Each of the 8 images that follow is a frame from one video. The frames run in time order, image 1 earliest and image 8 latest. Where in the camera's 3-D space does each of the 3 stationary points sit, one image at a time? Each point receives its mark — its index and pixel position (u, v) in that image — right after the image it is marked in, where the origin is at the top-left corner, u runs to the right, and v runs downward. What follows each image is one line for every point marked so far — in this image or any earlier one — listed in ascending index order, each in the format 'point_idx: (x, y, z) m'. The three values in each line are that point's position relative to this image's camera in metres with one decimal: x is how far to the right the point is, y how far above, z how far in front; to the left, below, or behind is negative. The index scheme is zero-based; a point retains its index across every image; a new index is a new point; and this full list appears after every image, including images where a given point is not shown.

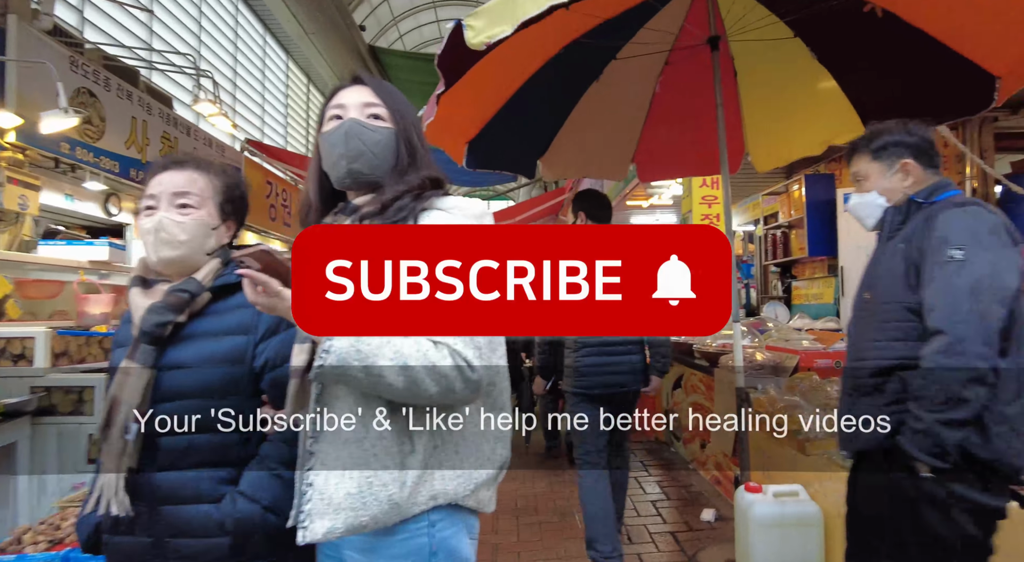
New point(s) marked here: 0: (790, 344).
0: (+1.6, -0.4, +3.5) m
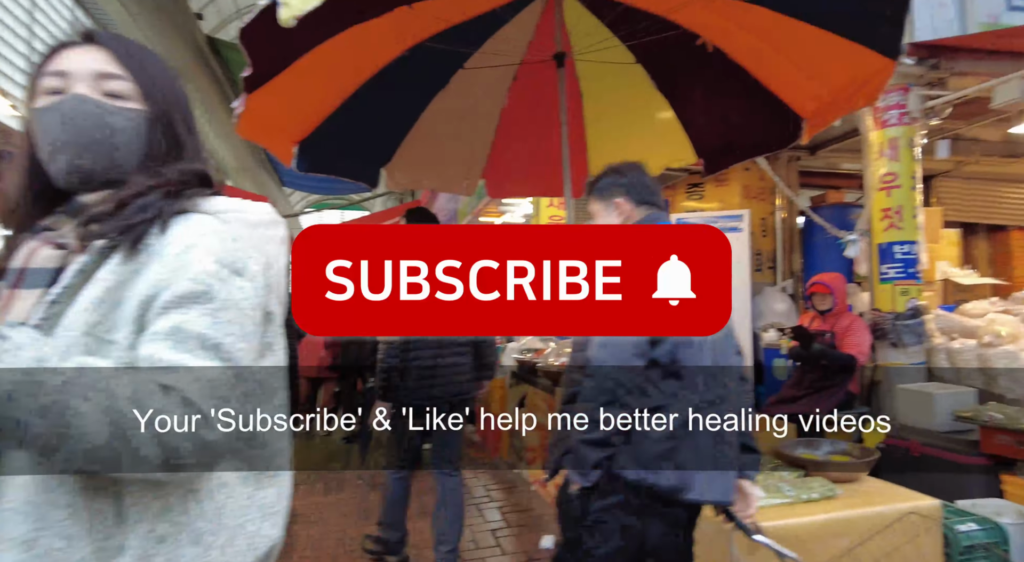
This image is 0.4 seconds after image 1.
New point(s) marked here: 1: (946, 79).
0: (+0.7, -0.5, +3.5) m
1: (+3.1, +1.5, +4.2) m
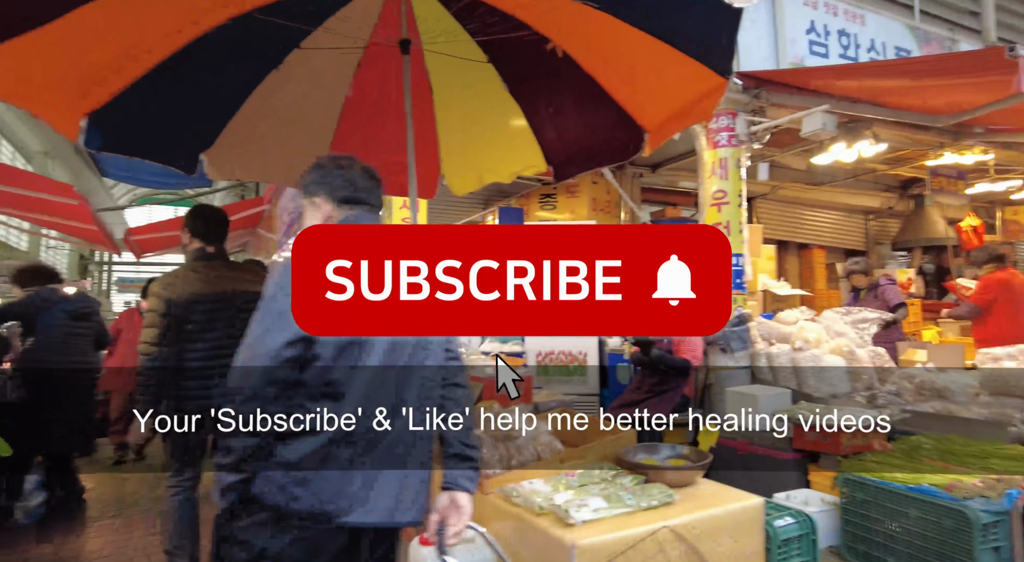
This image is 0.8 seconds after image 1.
0: (-0.2, -0.5, +3.4) m
1: (+2.0, +1.4, +4.6) m
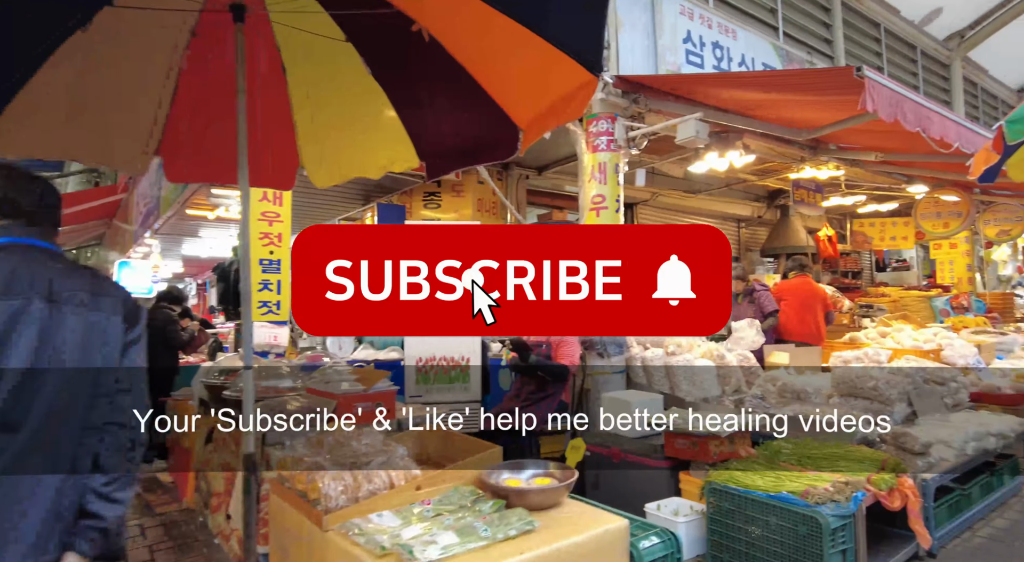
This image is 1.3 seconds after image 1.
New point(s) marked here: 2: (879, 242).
0: (-1.0, -0.6, +3.1) m
1: (+1.1, +1.3, +4.6) m
2: (+5.4, +0.6, +8.5) m
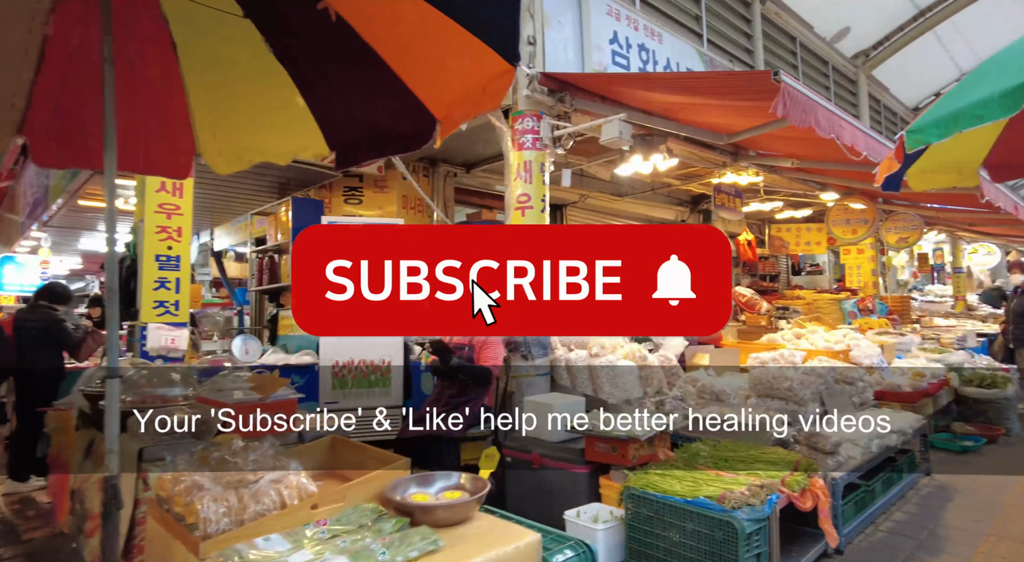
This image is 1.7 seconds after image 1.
0: (-1.4, -0.5, +2.8) m
1: (+0.5, +1.3, +4.6) m
2: (+4.3, +0.5, +8.9) m
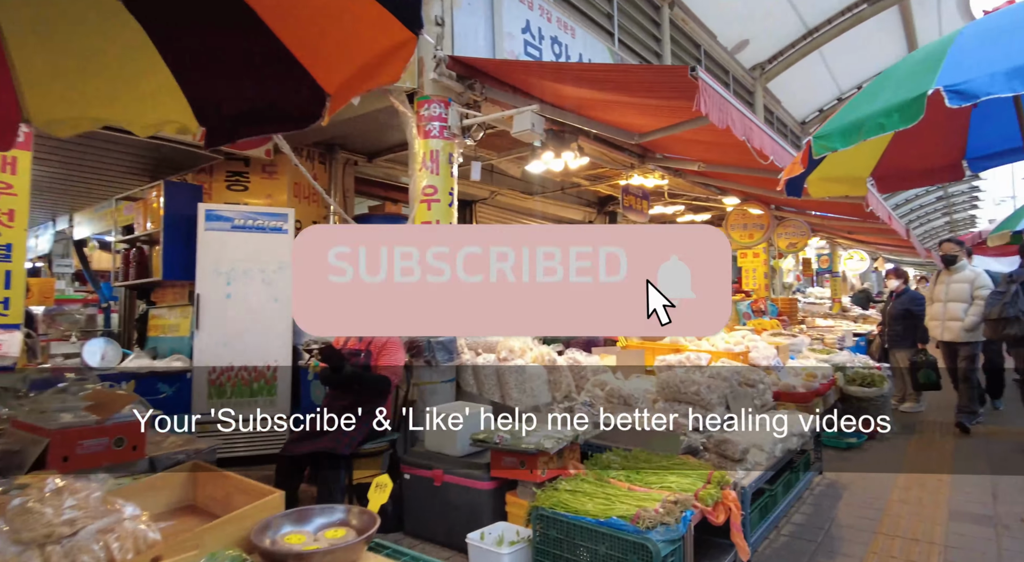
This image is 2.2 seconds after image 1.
0: (-1.8, -0.5, +2.3) m
1: (-0.2, +1.3, +4.3) m
2: (+2.9, +0.5, +9.2) m
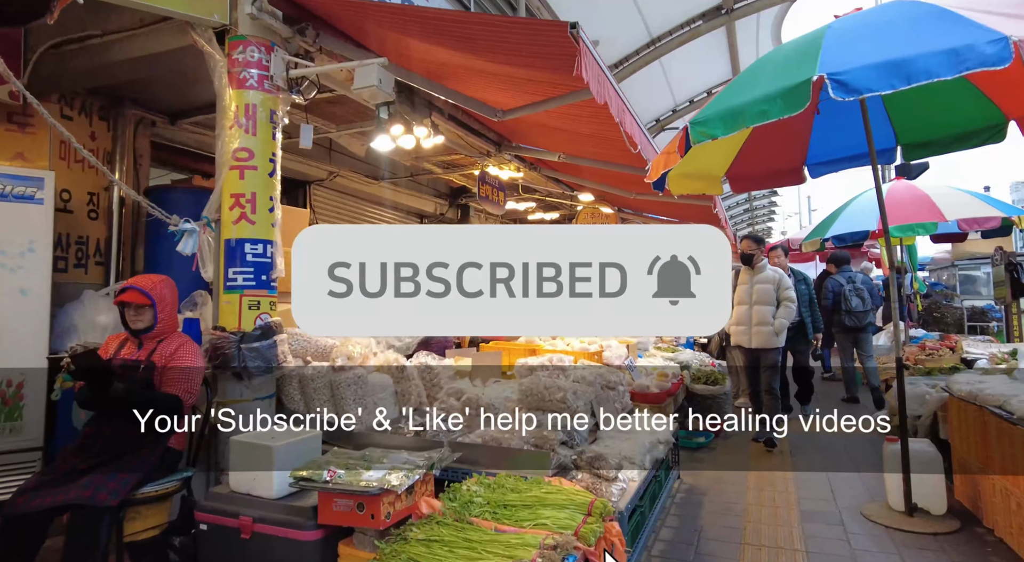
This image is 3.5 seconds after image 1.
0: (-2.2, -0.5, +1.2) m
1: (-1.2, +1.4, +3.6) m
2: (+0.5, +0.5, +9.0) m
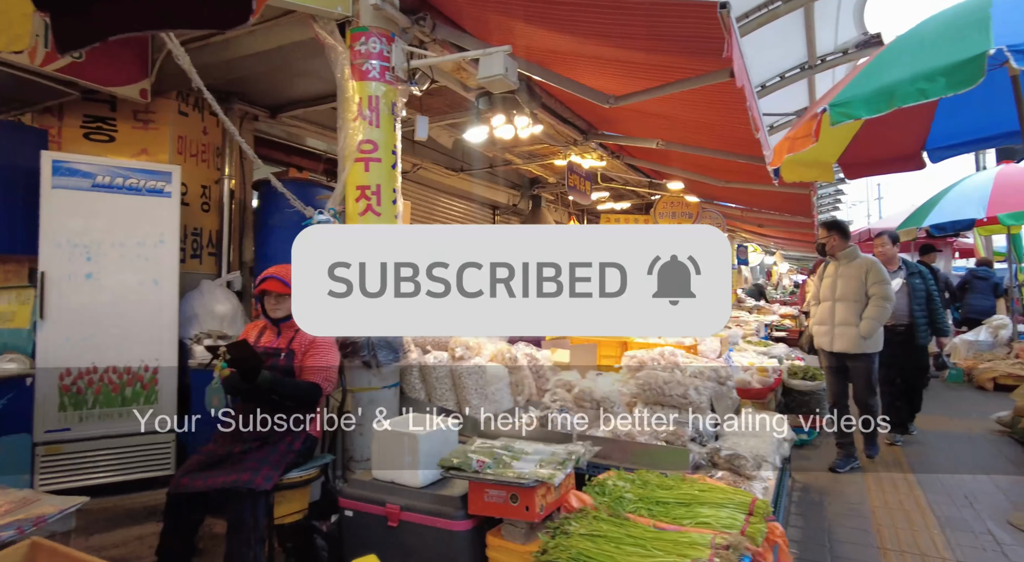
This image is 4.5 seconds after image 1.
0: (-1.7, -0.4, +1.3) m
1: (-0.5, +1.4, +3.6) m
2: (+1.6, +0.7, +8.9) m
